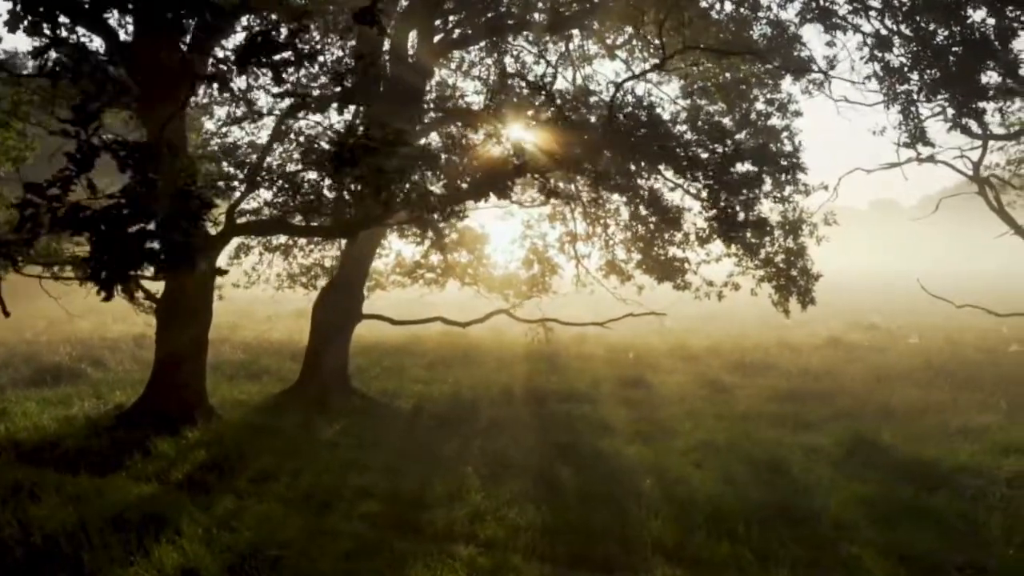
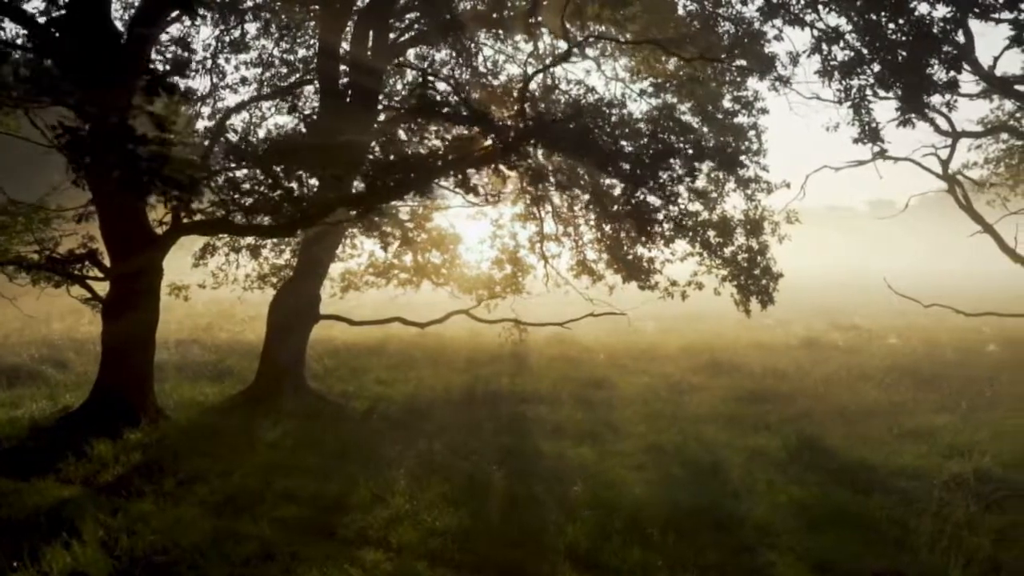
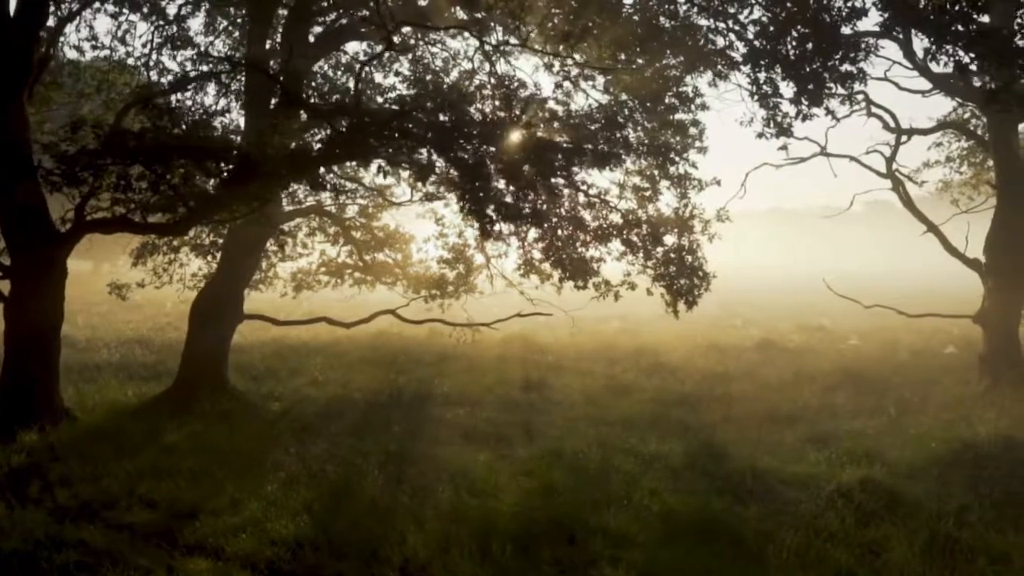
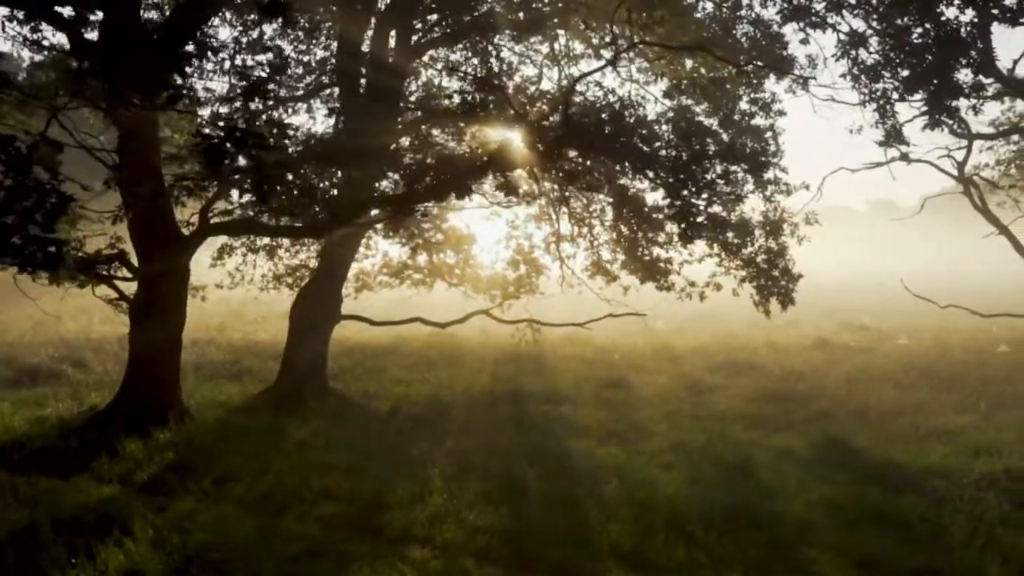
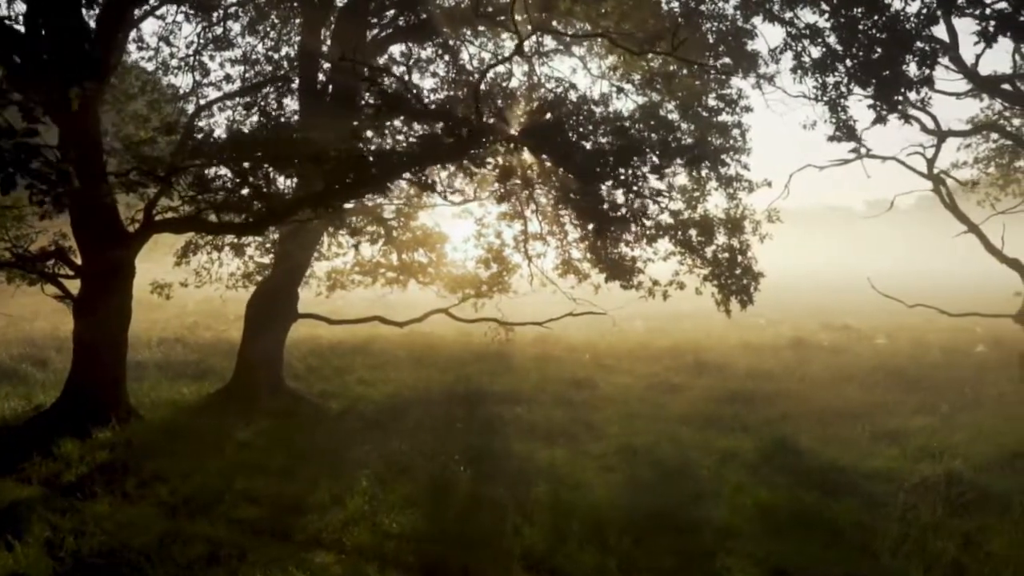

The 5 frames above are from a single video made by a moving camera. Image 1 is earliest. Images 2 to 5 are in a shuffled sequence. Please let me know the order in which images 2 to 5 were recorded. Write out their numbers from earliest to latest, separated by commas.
4, 2, 5, 3
